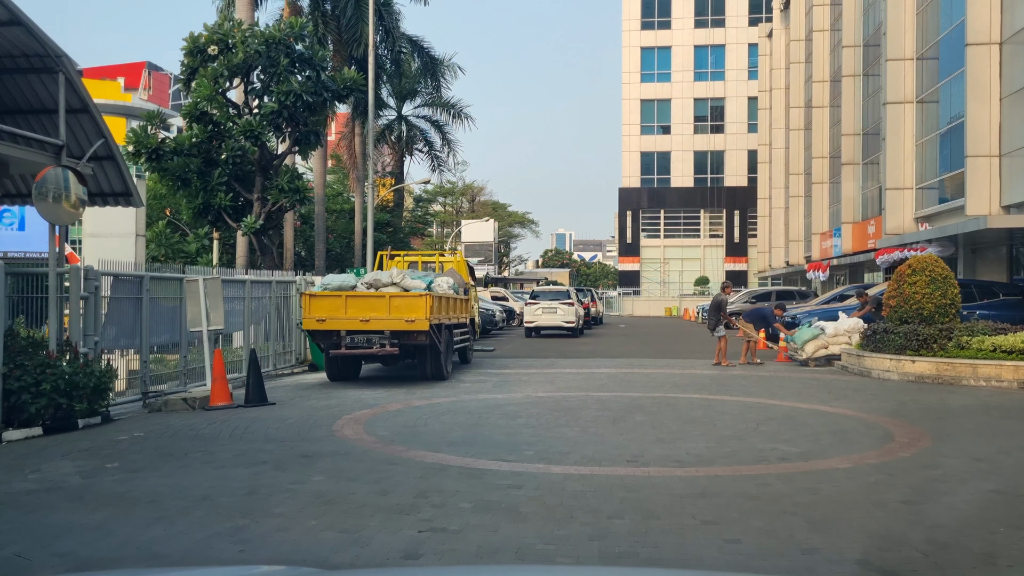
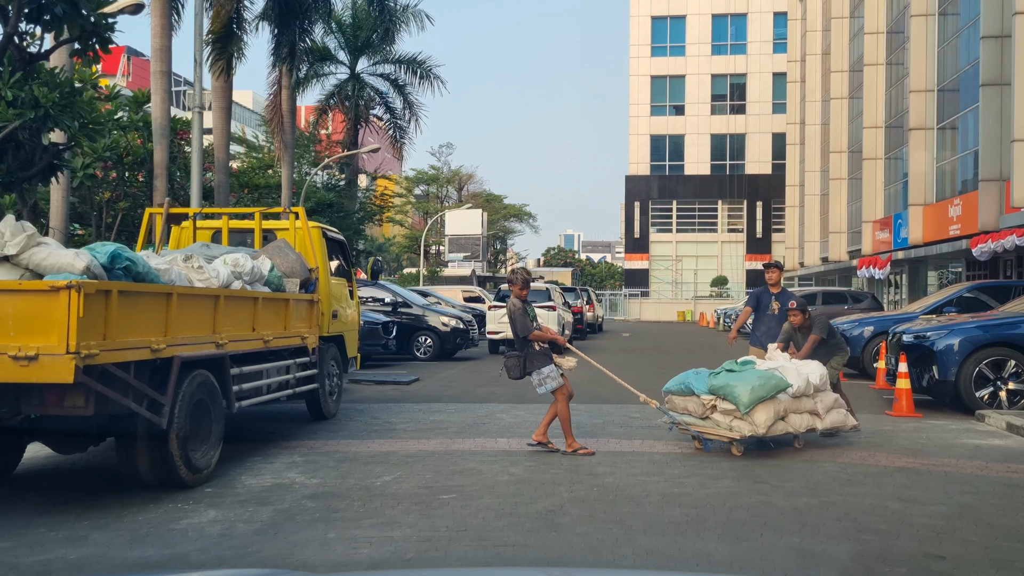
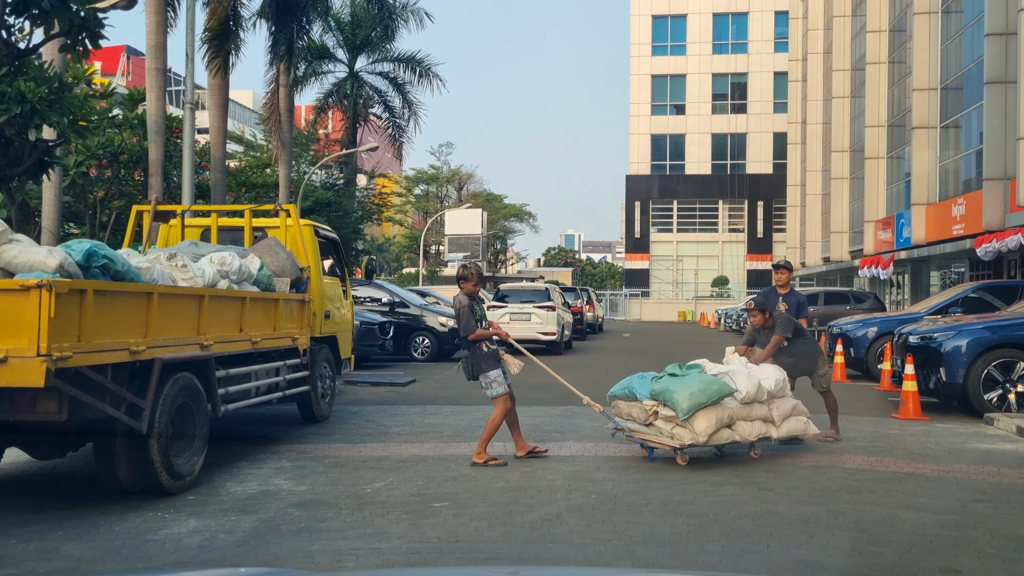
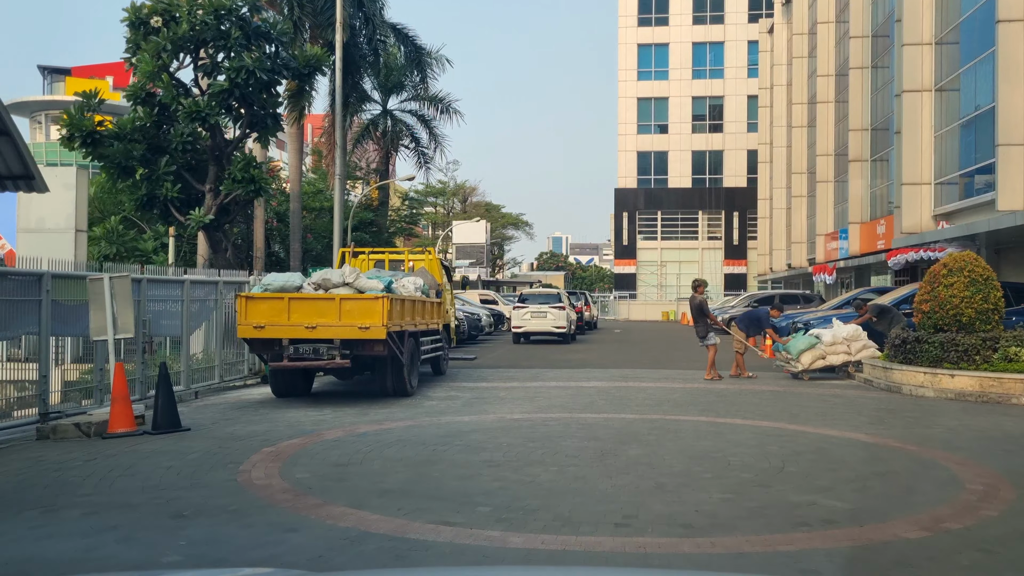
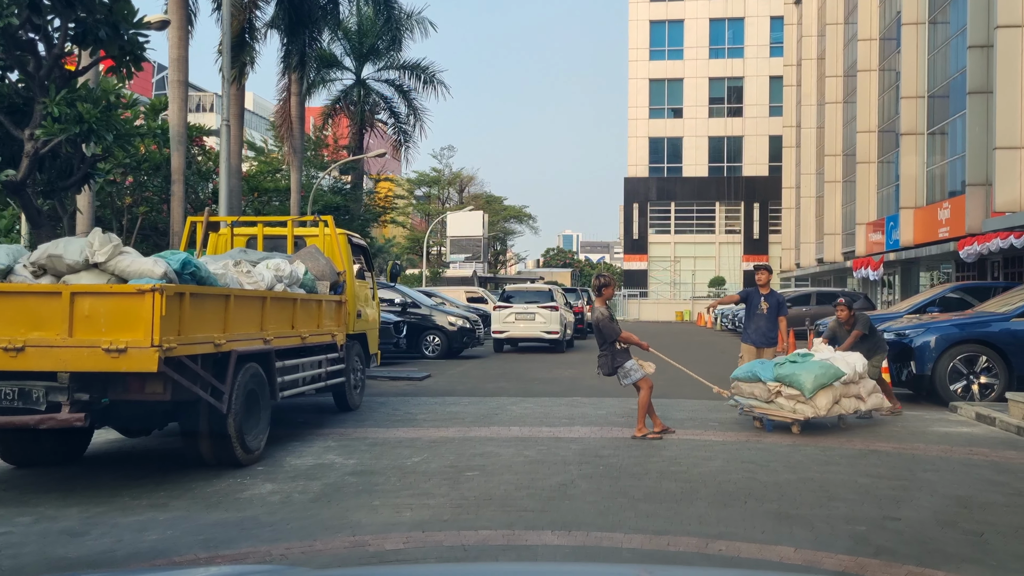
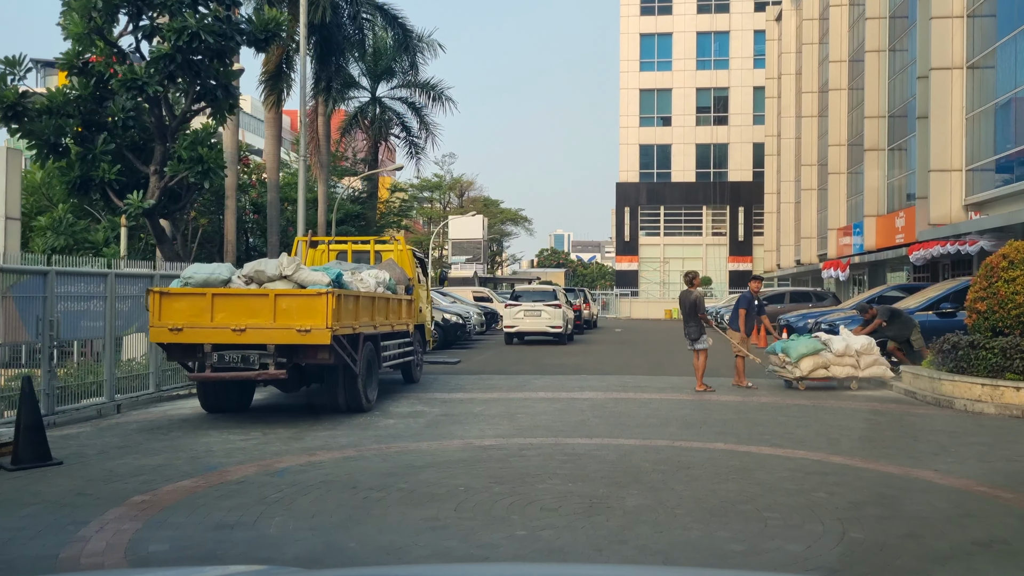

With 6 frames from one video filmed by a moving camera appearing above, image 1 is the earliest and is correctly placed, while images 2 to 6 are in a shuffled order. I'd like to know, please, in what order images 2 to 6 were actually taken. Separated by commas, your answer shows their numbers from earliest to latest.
4, 6, 5, 2, 3
